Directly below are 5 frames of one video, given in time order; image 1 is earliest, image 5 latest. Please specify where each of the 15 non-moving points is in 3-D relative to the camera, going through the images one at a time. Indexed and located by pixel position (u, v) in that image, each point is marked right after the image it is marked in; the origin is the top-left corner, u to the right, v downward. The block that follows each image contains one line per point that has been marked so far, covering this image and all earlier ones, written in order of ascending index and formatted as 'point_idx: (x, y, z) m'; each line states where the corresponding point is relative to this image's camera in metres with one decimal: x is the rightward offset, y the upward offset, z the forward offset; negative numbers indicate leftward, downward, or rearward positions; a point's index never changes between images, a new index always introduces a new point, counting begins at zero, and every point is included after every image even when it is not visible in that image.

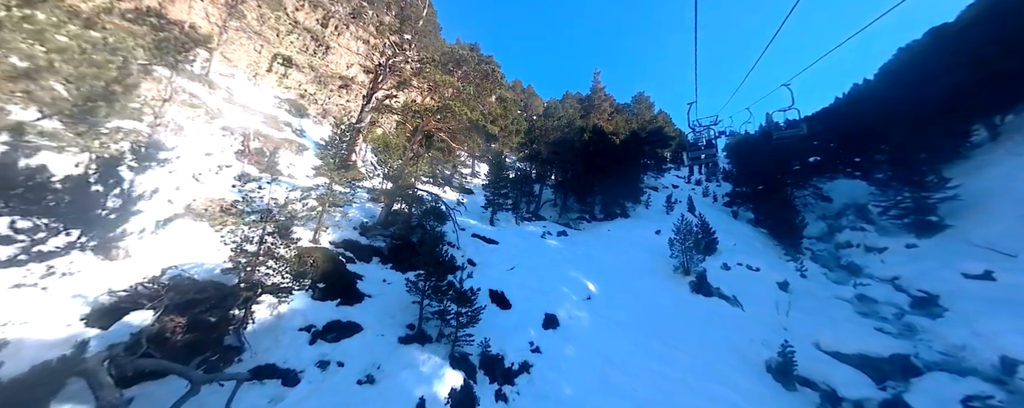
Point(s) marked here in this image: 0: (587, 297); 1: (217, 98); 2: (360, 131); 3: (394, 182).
0: (+3.7, -4.6, +14.7) m
1: (-16.4, +5.9, +16.5) m
2: (-8.4, +4.1, +16.9) m
3: (-5.2, +0.9, +13.1) m
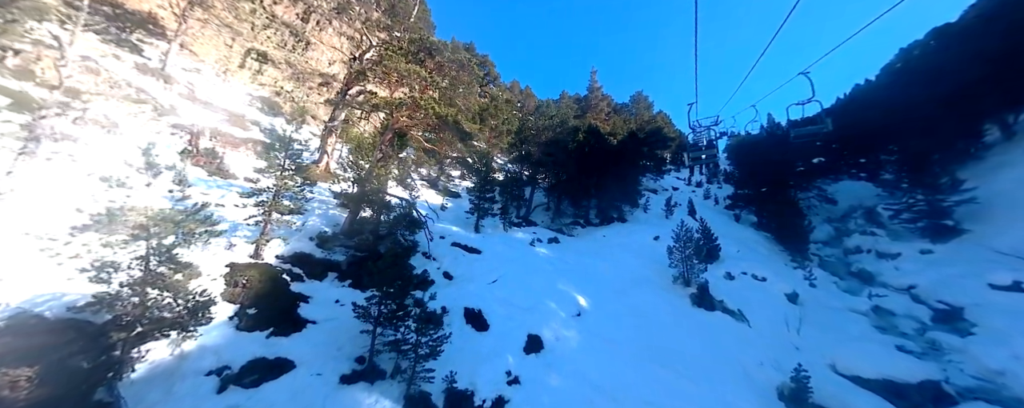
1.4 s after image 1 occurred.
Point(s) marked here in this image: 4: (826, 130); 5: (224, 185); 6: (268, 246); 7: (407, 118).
0: (+2.9, -4.9, +13.3) m
1: (-17.3, +5.6, +15.1) m
2: (-9.2, +3.8, +15.5) m
3: (-6.0, +0.7, +11.7) m
4: (+10.5, +2.5, +9.8) m
5: (-11.2, +0.8, +11.5) m
6: (-7.9, -1.4, +9.4) m
7: (-4.9, +3.8, +13.2) m
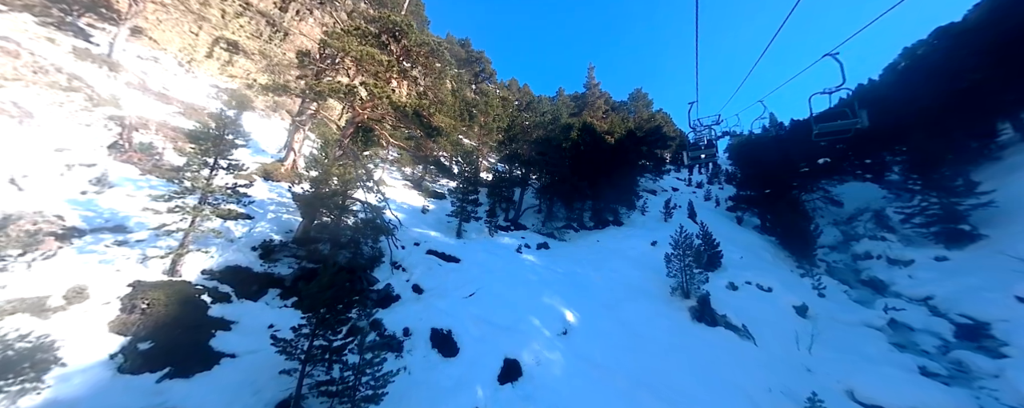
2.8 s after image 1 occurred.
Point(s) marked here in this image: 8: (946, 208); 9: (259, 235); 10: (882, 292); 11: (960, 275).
0: (+2.0, -5.1, +11.8) m
1: (-18.1, +5.6, +13.6) m
2: (-10.0, +3.7, +14.0) m
3: (-6.8, +0.5, +10.2) m
4: (+9.7, +2.2, +8.3) m
5: (-12.1, +0.7, +10.0) m
6: (-8.7, -1.5, +7.9) m
7: (-5.7, +3.7, +11.8) m
8: (+27.7, -0.2, +19.1) m
9: (-8.6, -1.1, +10.1) m
10: (+22.6, -5.4, +18.0) m
11: (+24.9, -4.0, +16.4) m
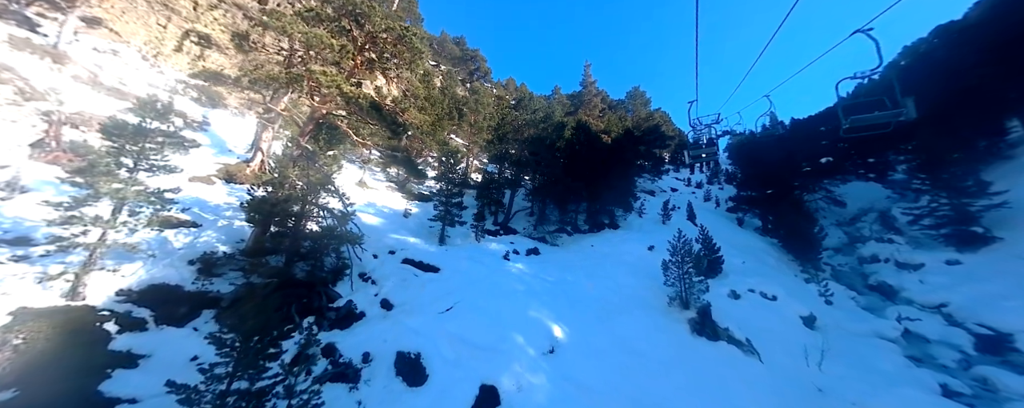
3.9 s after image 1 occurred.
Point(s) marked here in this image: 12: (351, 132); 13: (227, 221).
0: (+1.3, -5.2, +10.7) m
1: (-18.8, +5.3, +12.4) m
2: (-10.8, +3.5, +12.8) m
3: (-7.5, +0.3, +9.0) m
4: (+9.0, +2.1, +7.2) m
5: (-12.8, +0.4, +8.8) m
6: (-9.4, -1.7, +6.8) m
7: (-6.4, +3.5, +10.6) m
8: (+27.0, -0.3, +18.0) m
9: (-9.3, -1.3, +8.9) m
10: (+21.9, -5.5, +16.9) m
11: (+24.2, -4.1, +15.3) m
12: (-5.9, +2.7, +11.3) m
13: (-9.9, -0.5, +10.3) m
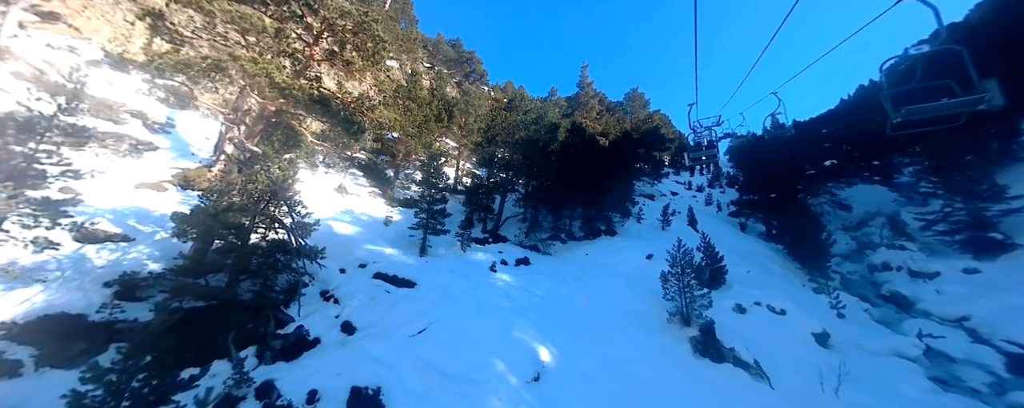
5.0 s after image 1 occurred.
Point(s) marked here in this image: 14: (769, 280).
0: (+0.7, -5.5, +9.4) m
1: (-19.5, +5.0, +11.3) m
2: (-11.4, +3.2, +11.7) m
3: (-8.2, 0.0, +7.9) m
4: (+8.3, +1.8, +6.0) m
5: (-13.4, +0.1, +7.7) m
6: (-10.0, -2.0, +5.6) m
7: (-7.1, +3.2, +9.5) m
8: (+26.3, -0.6, +16.8) m
9: (-10.0, -1.6, +7.7) m
10: (+21.2, -5.8, +15.7) m
11: (+23.5, -4.3, +14.0) m
12: (-6.6, +2.4, +10.1) m
13: (-10.6, -0.8, +9.2) m
14: (+16.4, -4.8, +18.9) m
